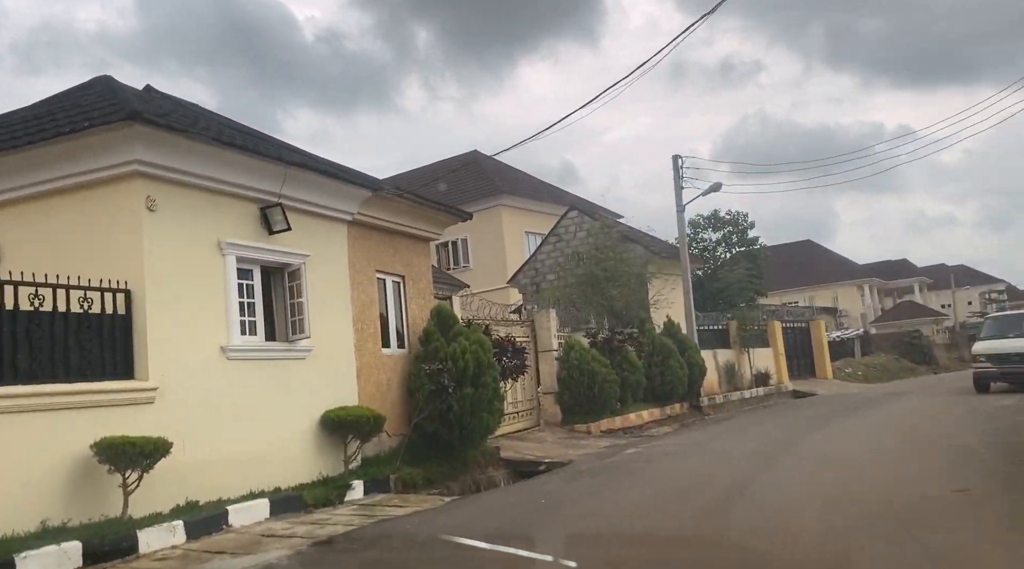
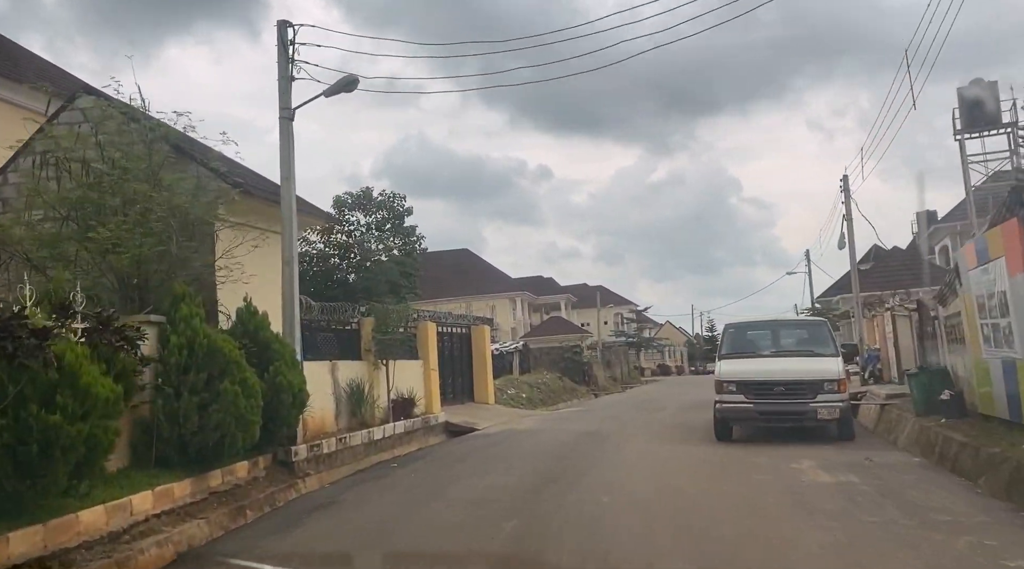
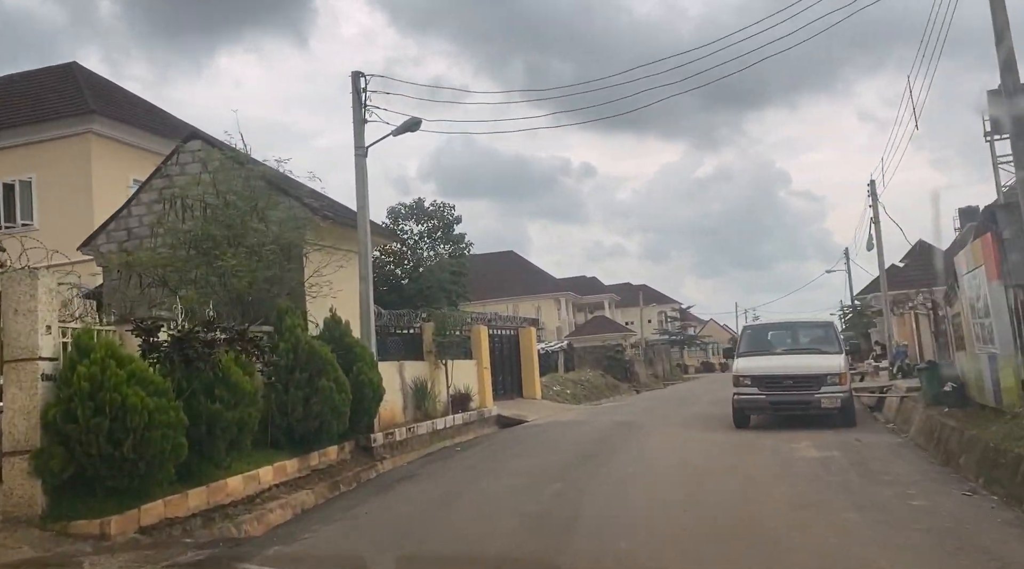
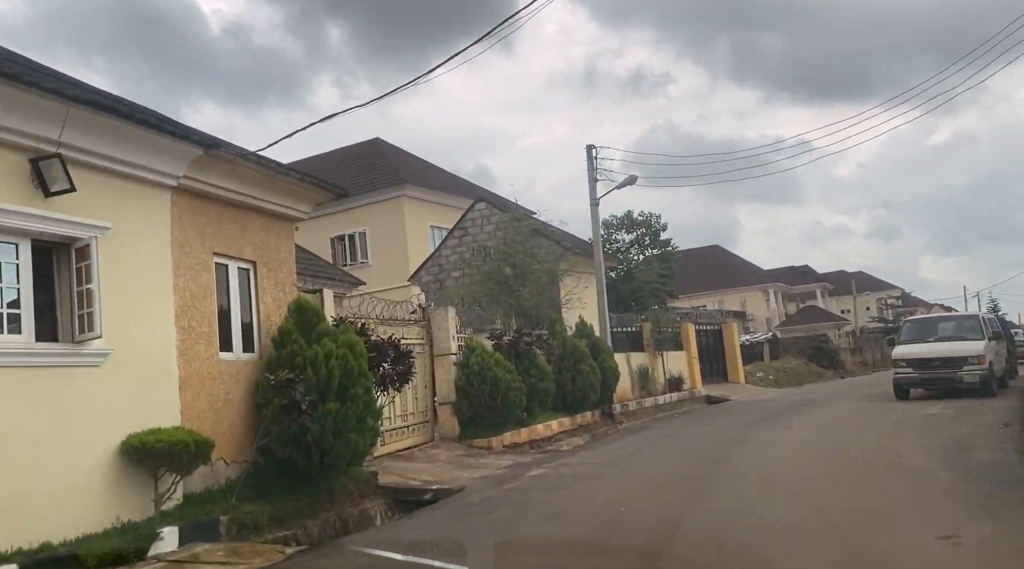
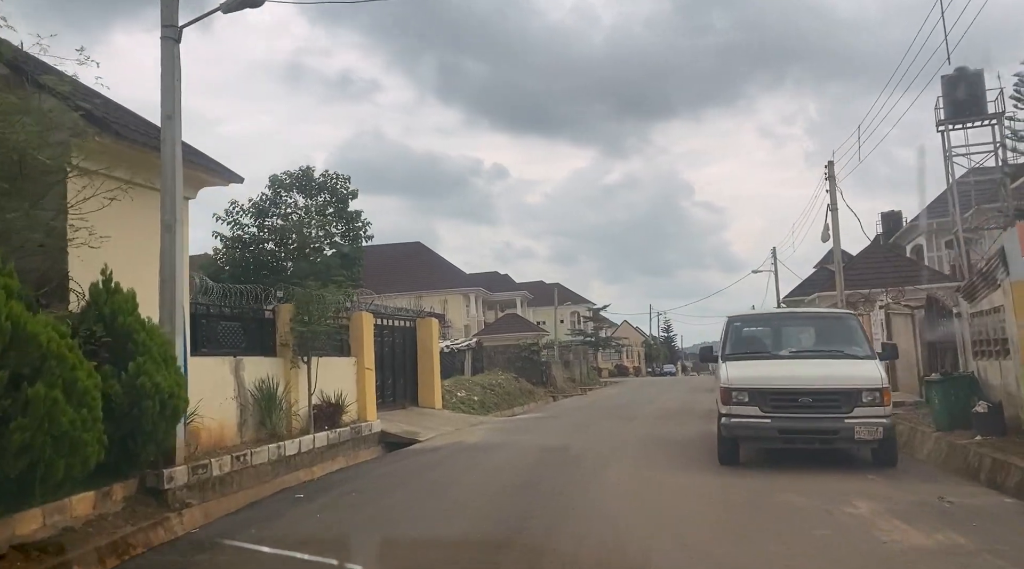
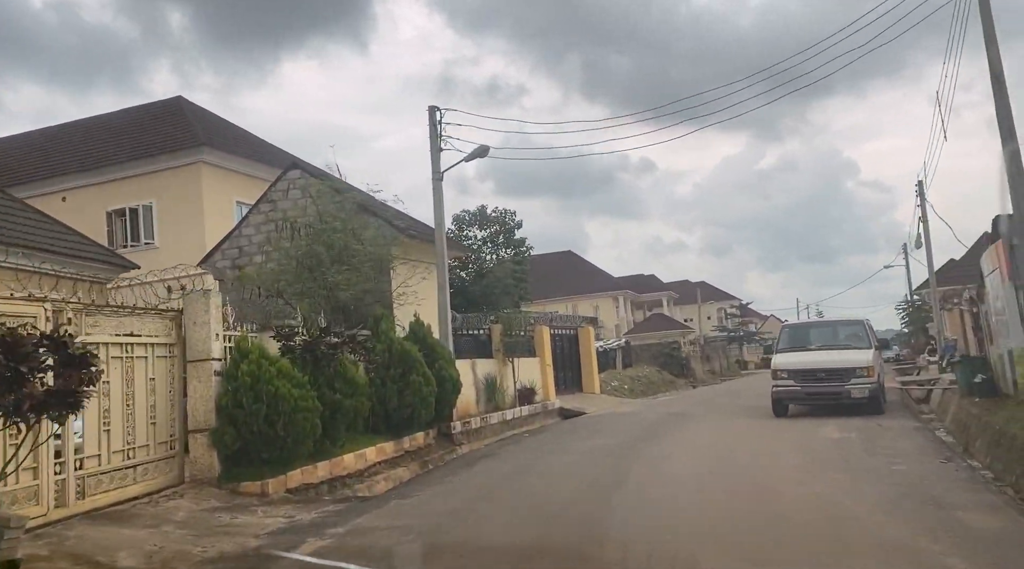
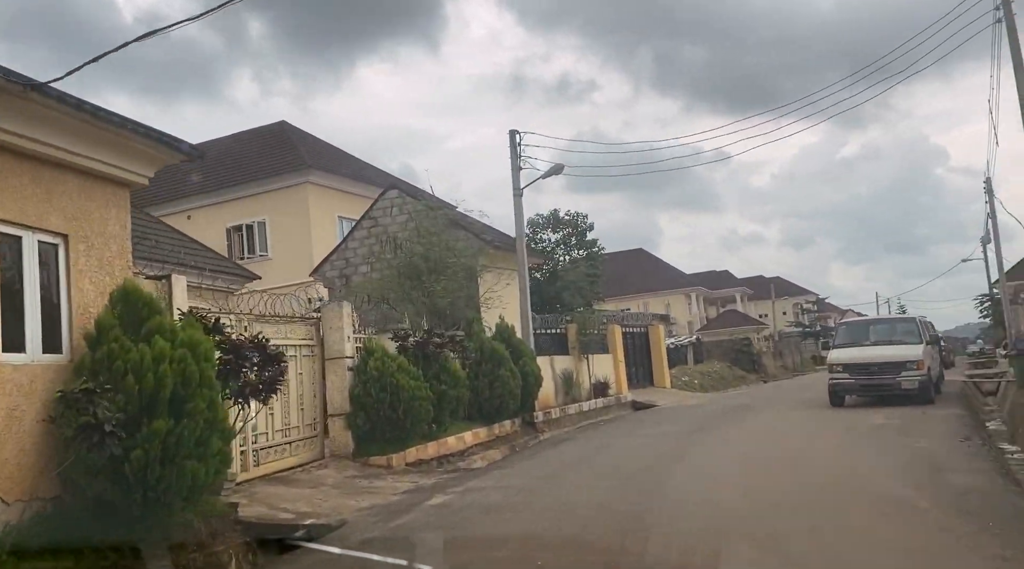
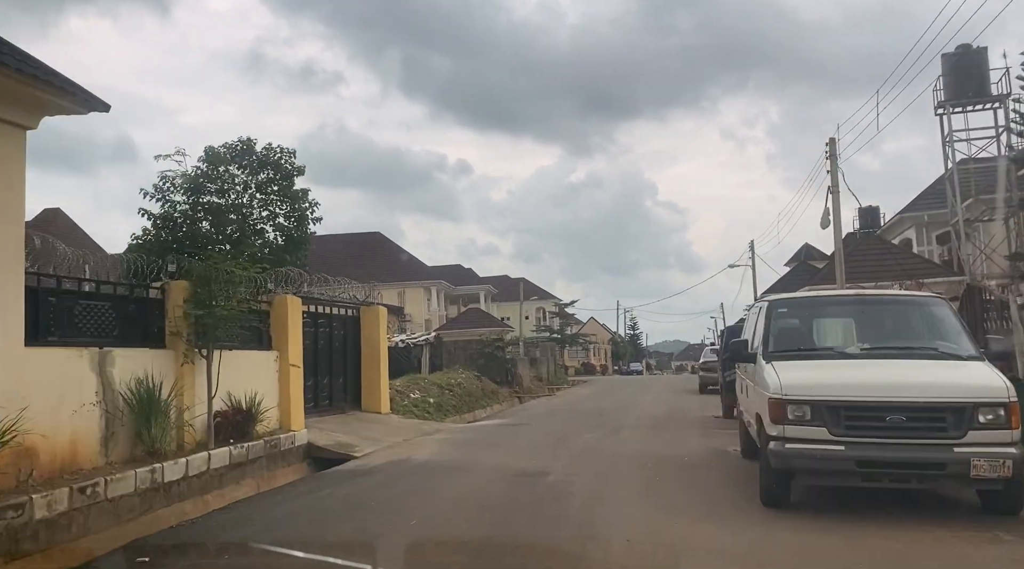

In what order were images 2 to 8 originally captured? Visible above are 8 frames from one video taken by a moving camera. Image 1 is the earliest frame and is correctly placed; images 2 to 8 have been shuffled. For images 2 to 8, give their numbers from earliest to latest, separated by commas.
4, 7, 6, 3, 2, 5, 8
